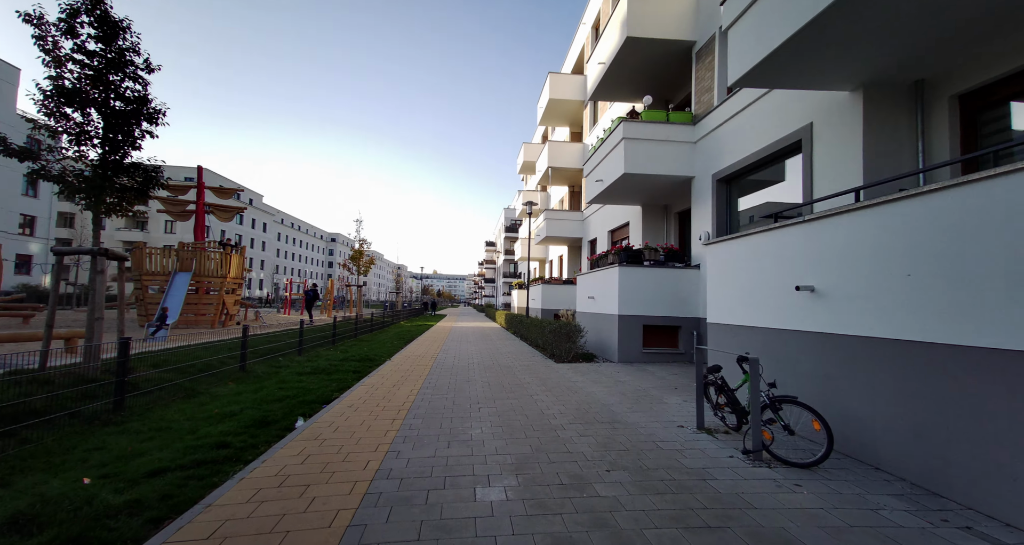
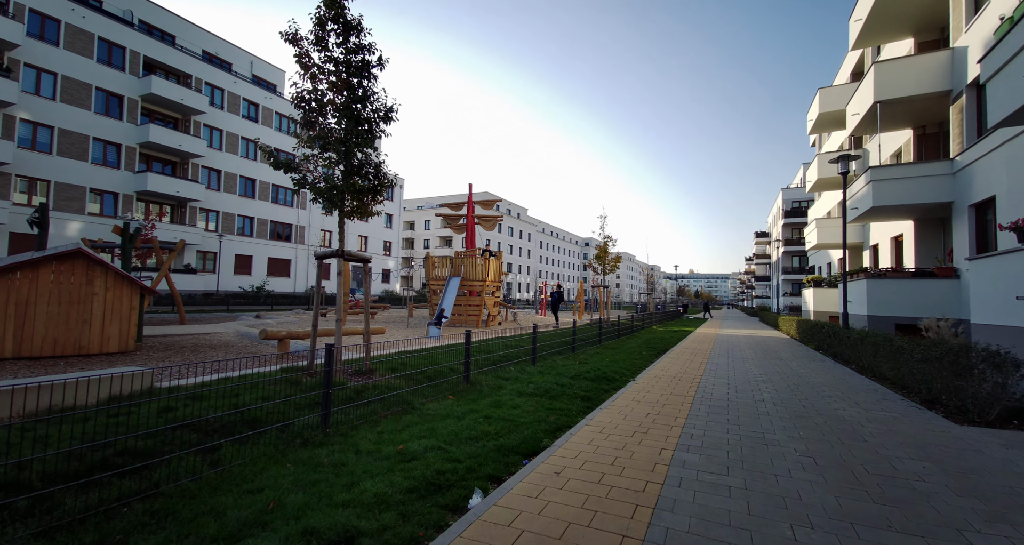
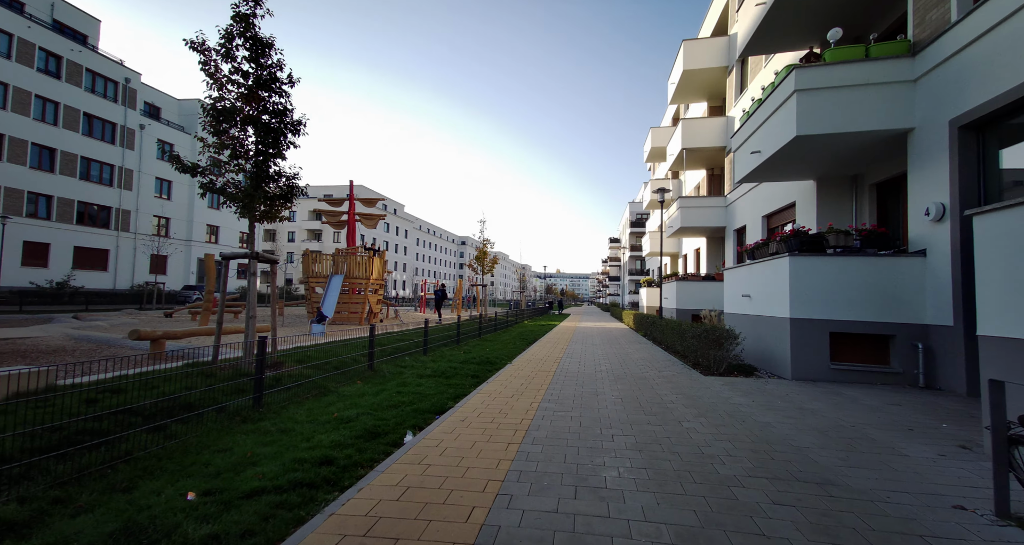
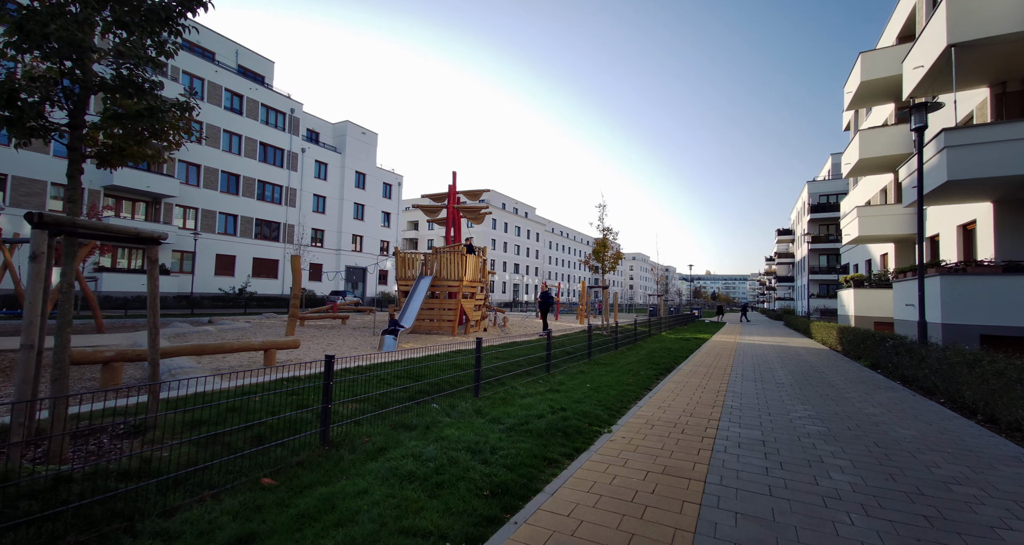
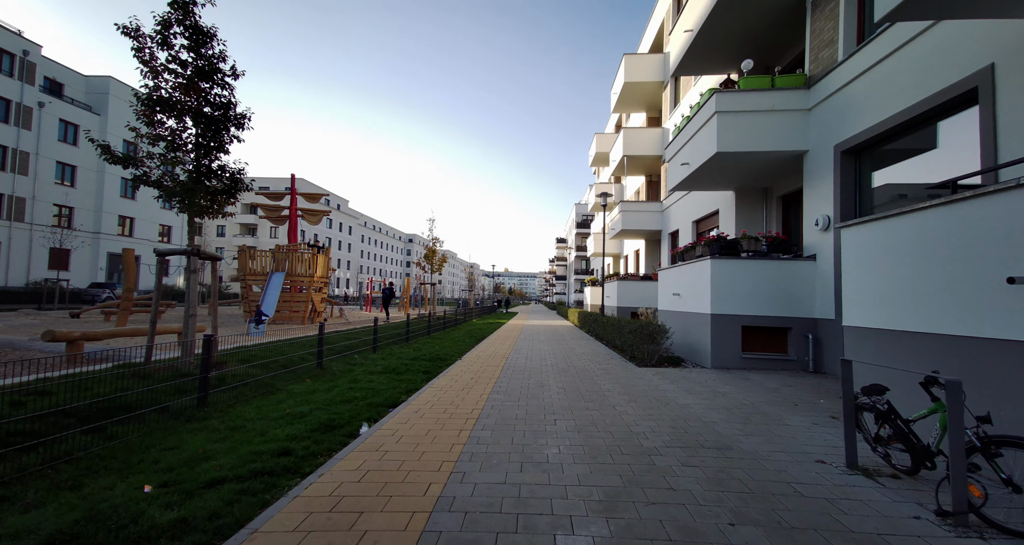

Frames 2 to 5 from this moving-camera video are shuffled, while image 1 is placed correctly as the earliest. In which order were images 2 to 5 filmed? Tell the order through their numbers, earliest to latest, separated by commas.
5, 3, 2, 4
